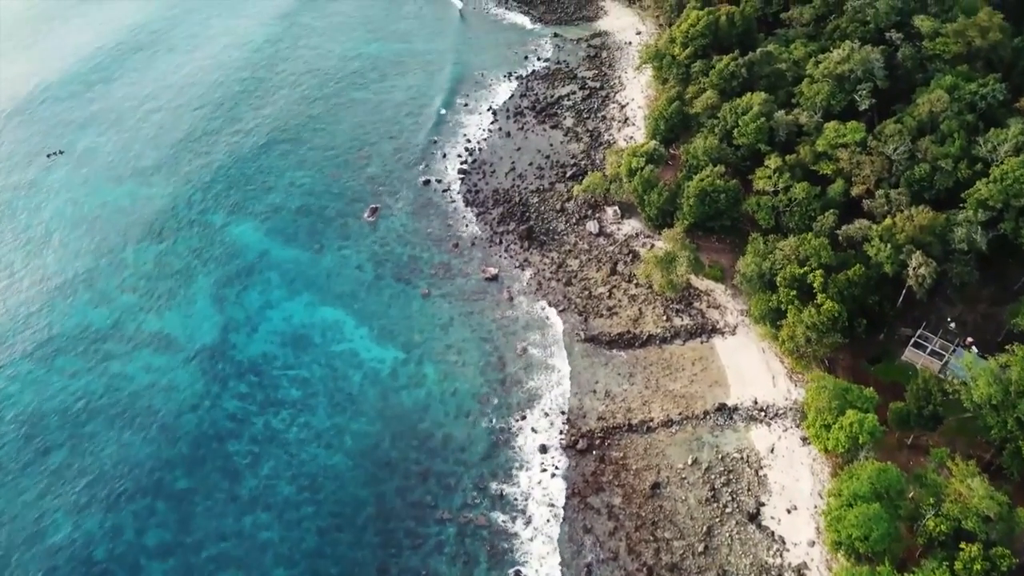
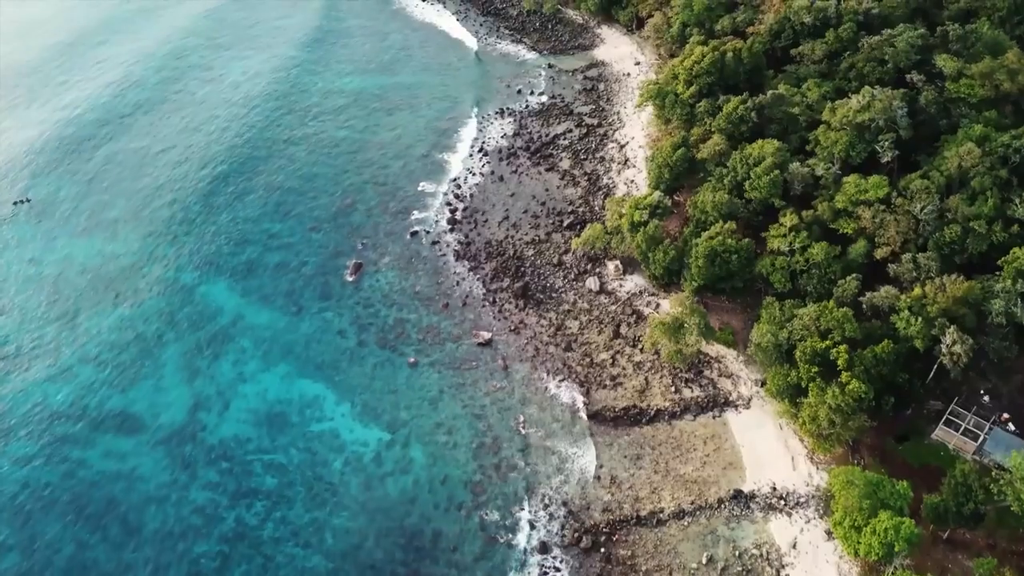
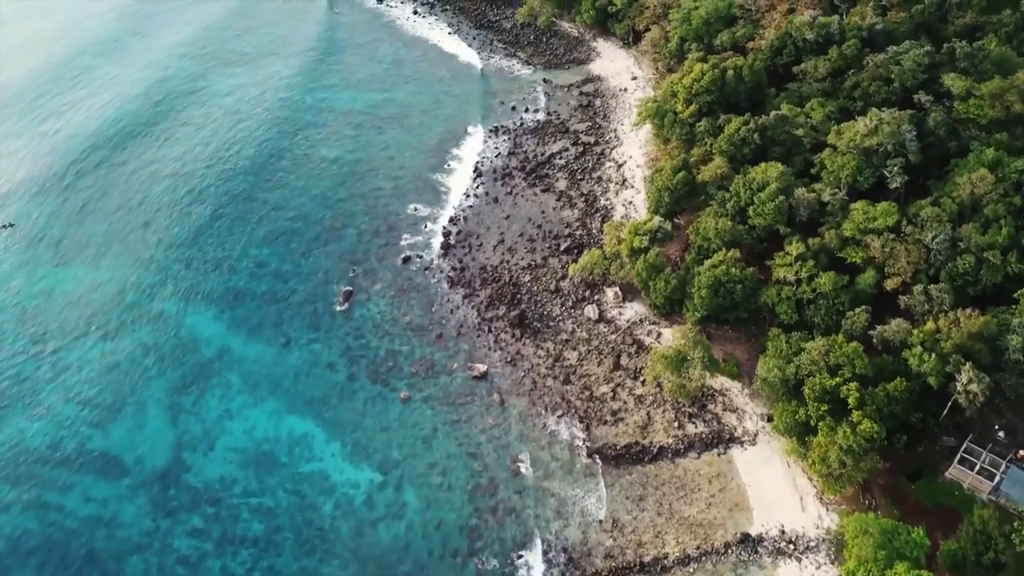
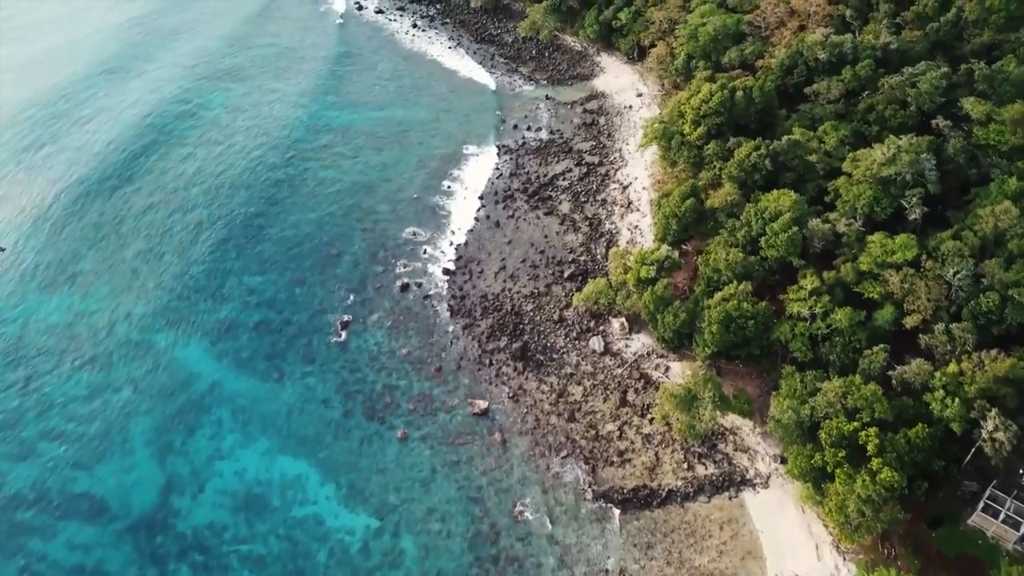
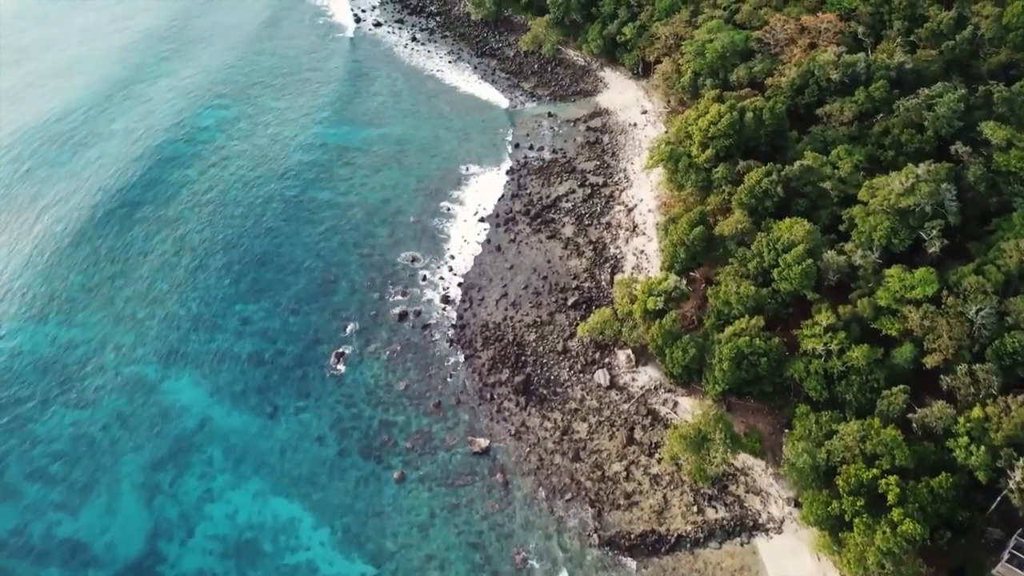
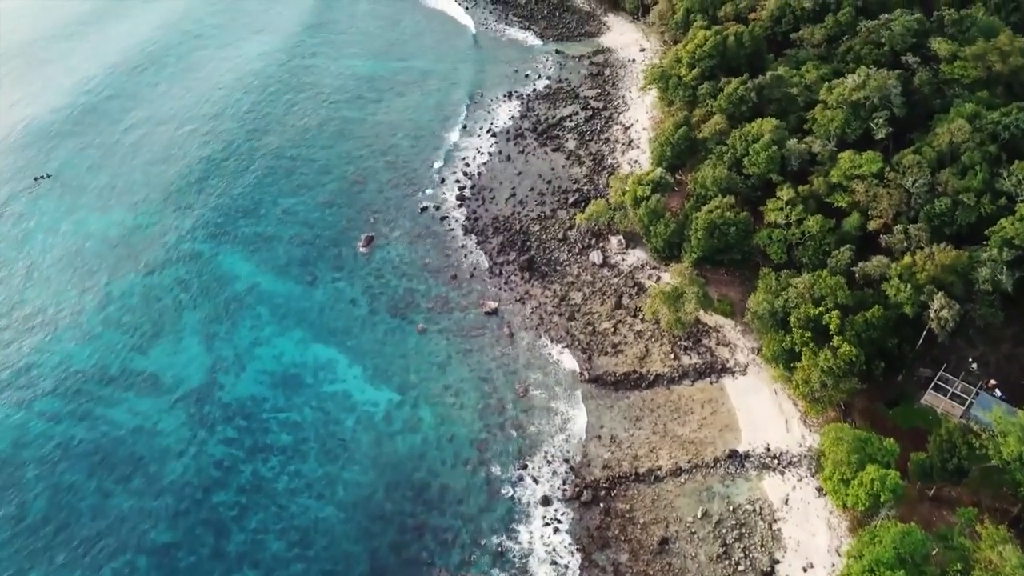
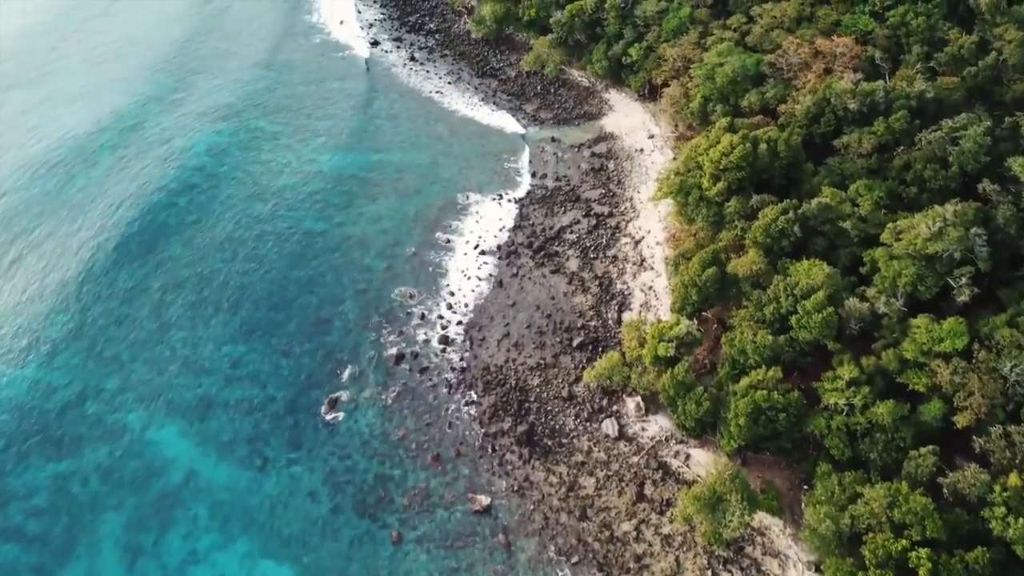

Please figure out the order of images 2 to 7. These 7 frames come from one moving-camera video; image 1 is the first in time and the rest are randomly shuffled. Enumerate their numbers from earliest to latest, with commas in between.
6, 2, 3, 4, 5, 7
